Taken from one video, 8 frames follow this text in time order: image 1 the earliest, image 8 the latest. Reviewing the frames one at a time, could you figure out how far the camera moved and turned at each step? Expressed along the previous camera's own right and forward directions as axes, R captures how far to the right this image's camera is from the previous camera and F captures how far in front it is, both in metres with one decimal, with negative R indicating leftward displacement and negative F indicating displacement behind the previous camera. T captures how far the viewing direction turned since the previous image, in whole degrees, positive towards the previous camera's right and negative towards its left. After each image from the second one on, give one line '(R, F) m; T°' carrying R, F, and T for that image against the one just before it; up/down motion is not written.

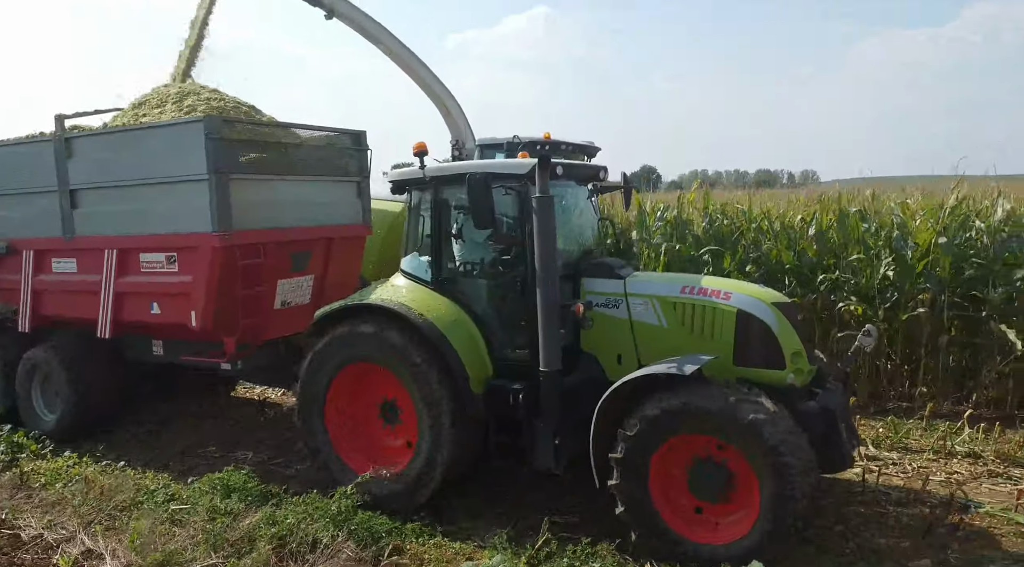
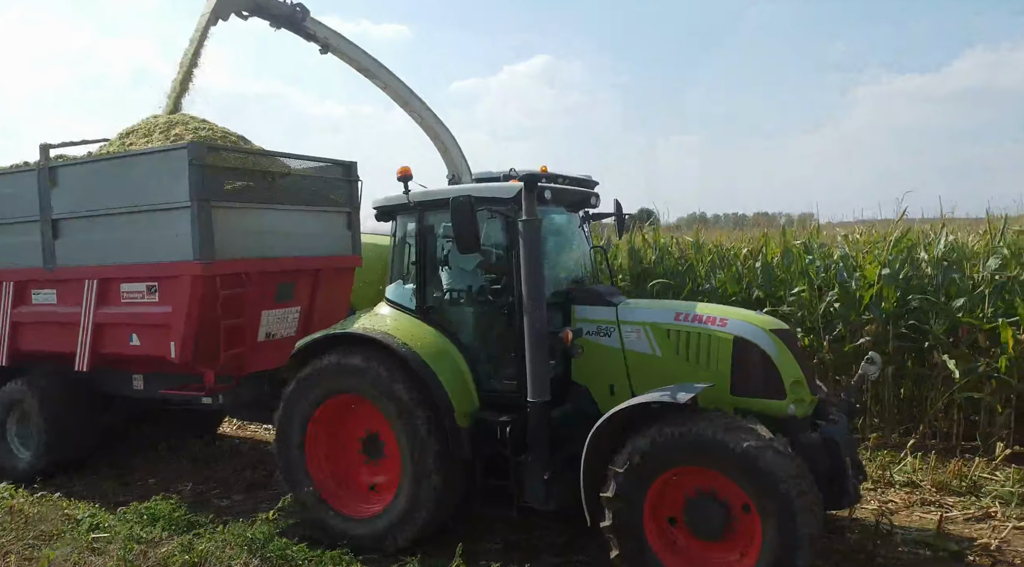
(+0.1, +0.2) m; 0°
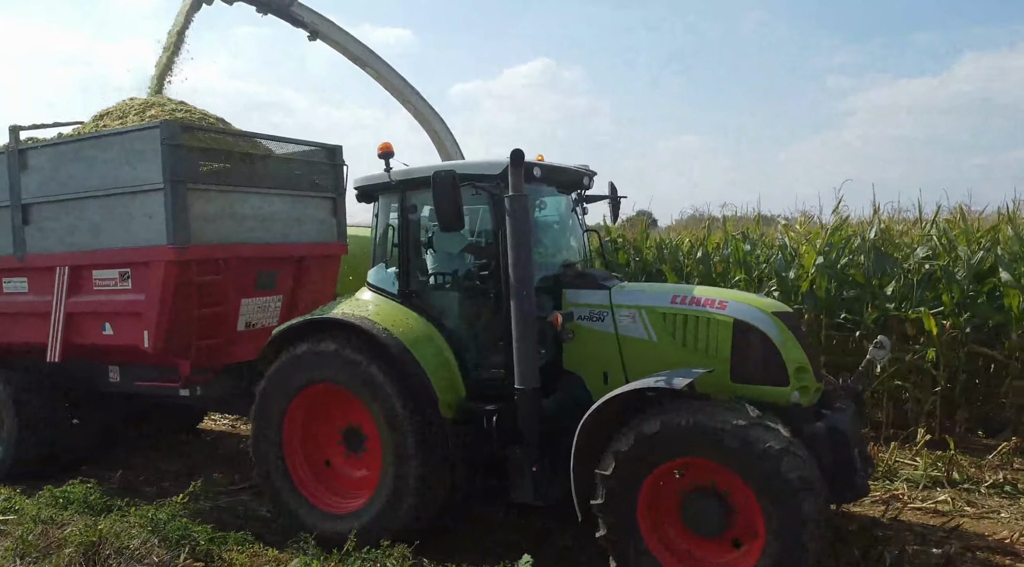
(+0.1, +0.2) m; 0°
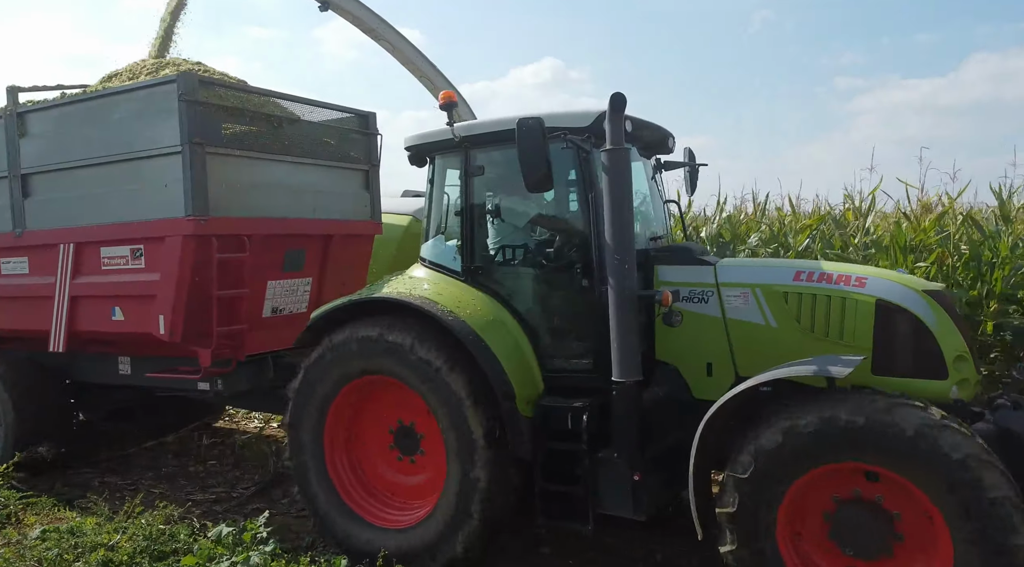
(-0.4, +0.6) m; 0°
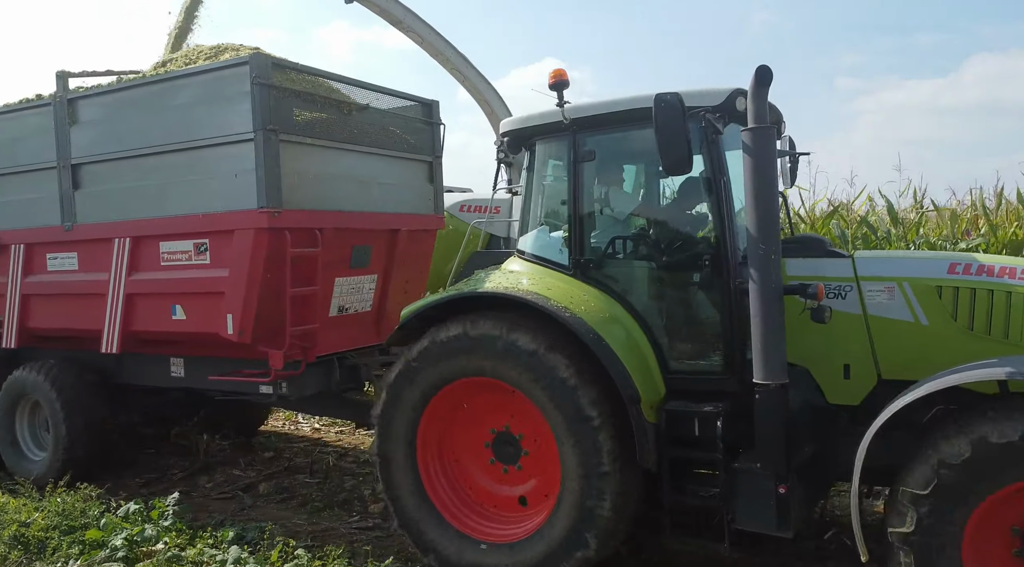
(-0.5, +0.3) m; 0°
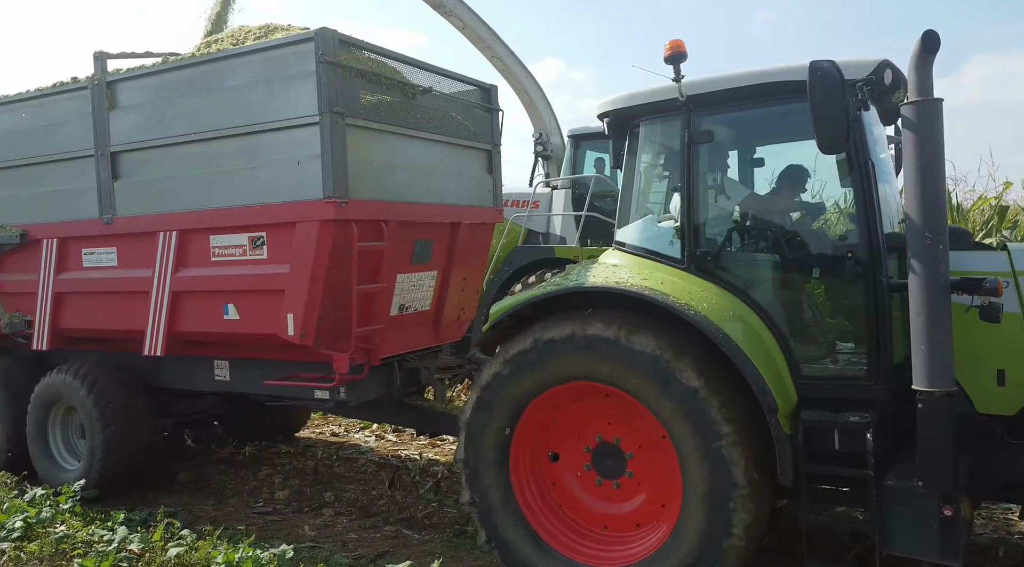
(-0.4, +0.3) m; 0°
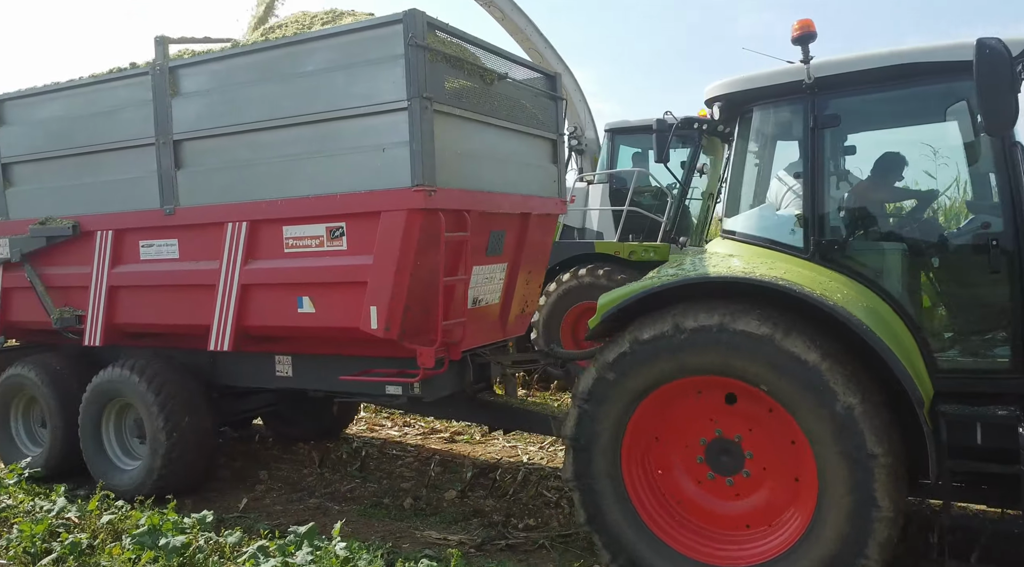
(-0.5, +0.1) m; +1°
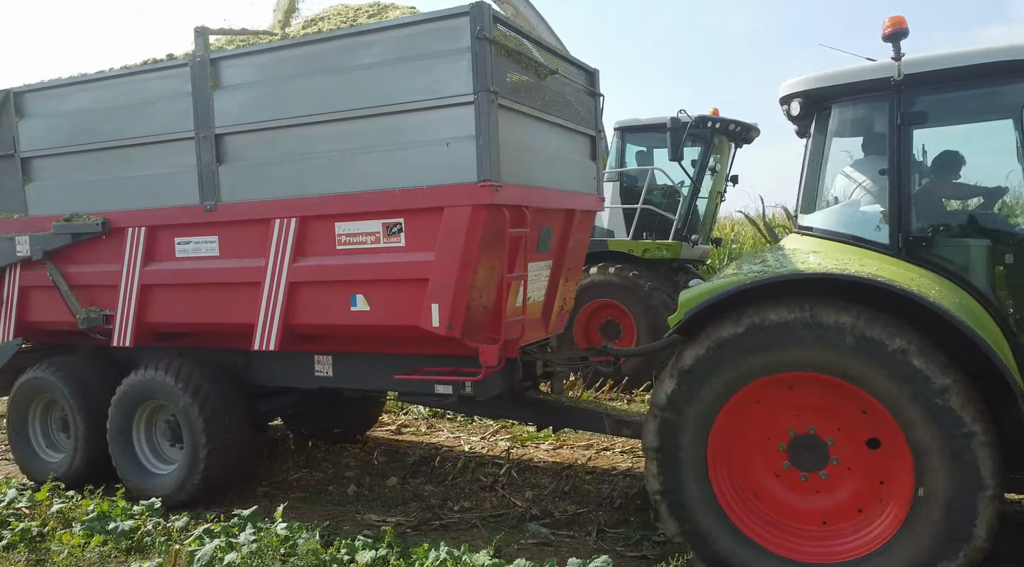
(-0.5, +0.1) m; +3°
